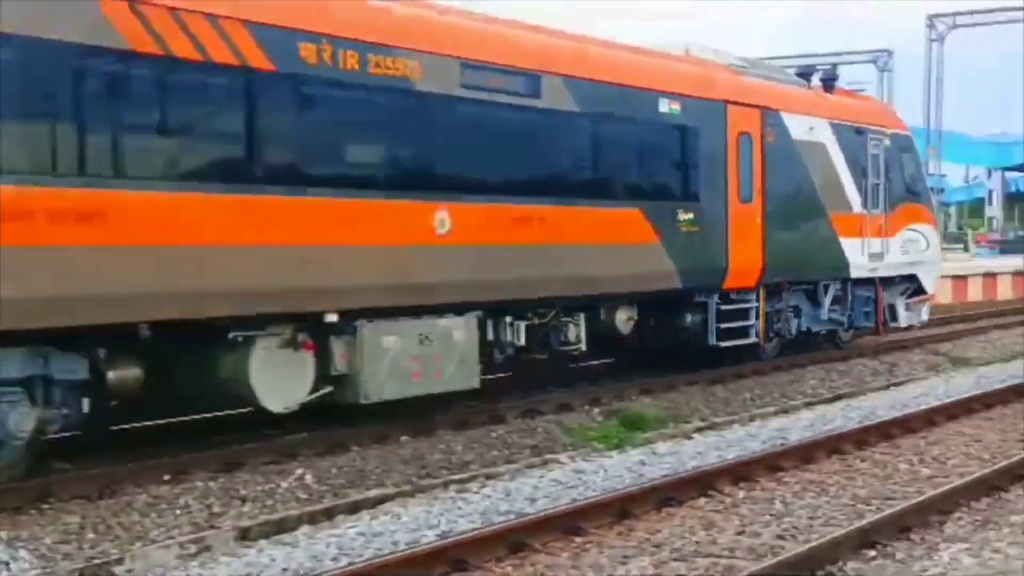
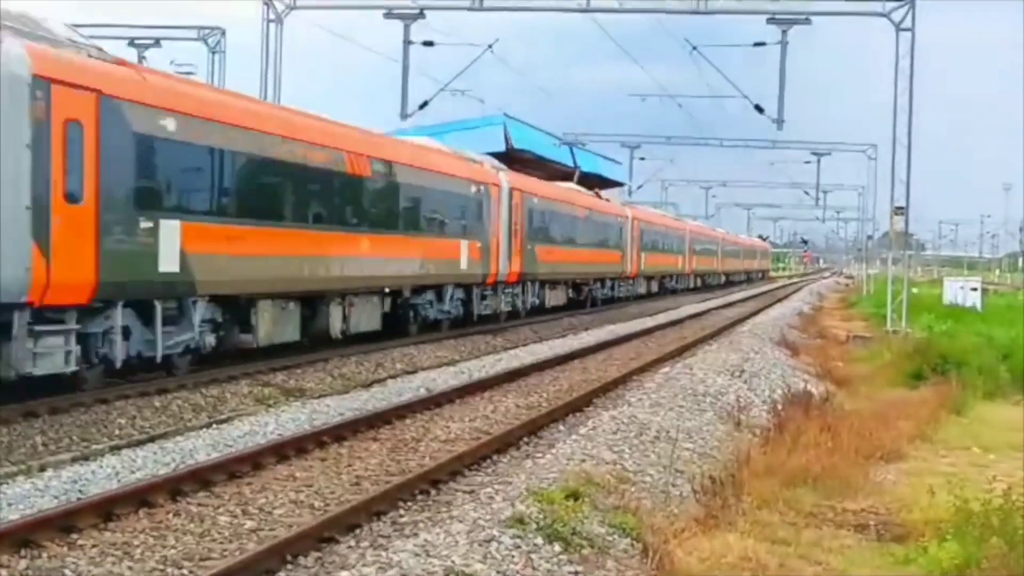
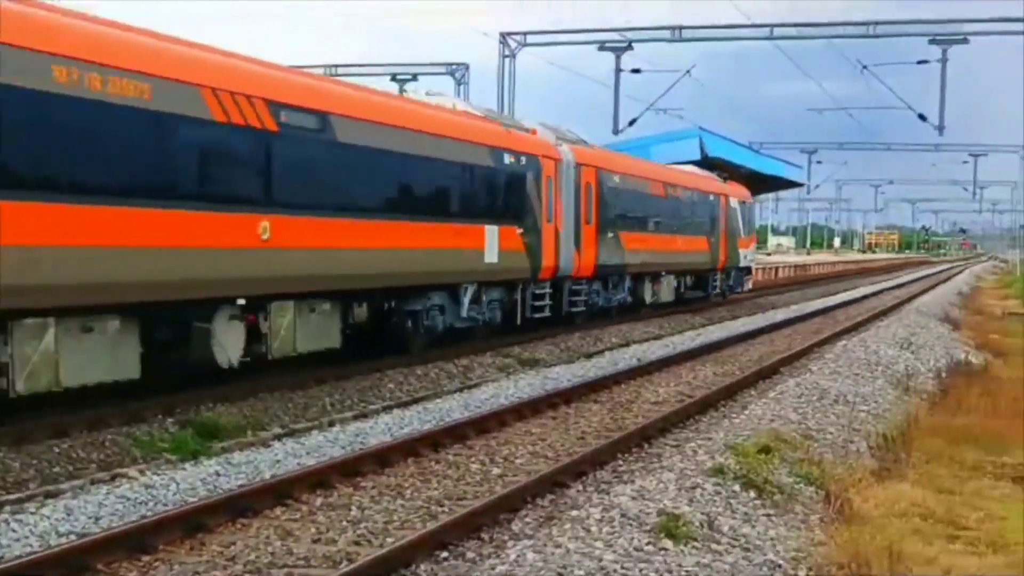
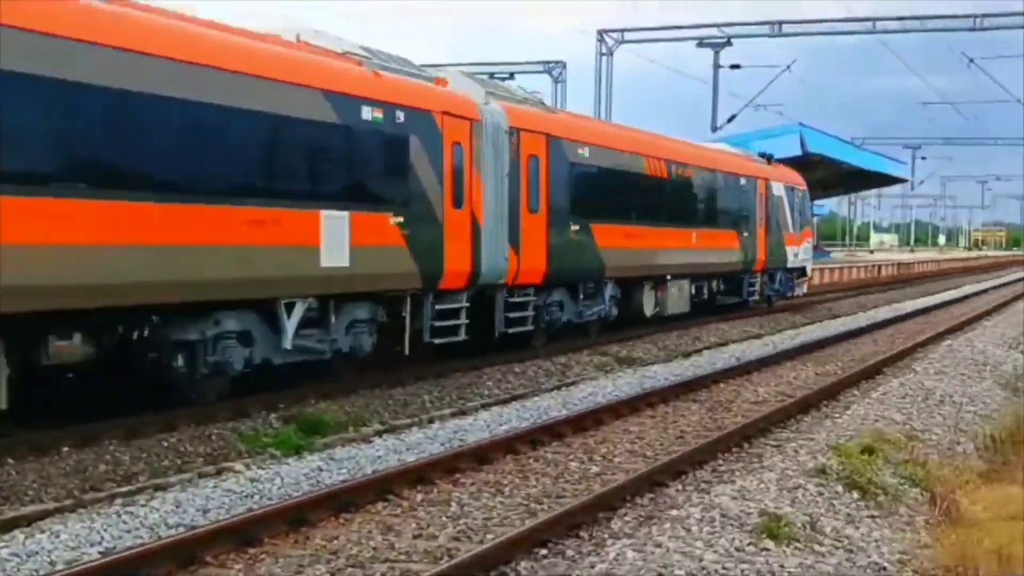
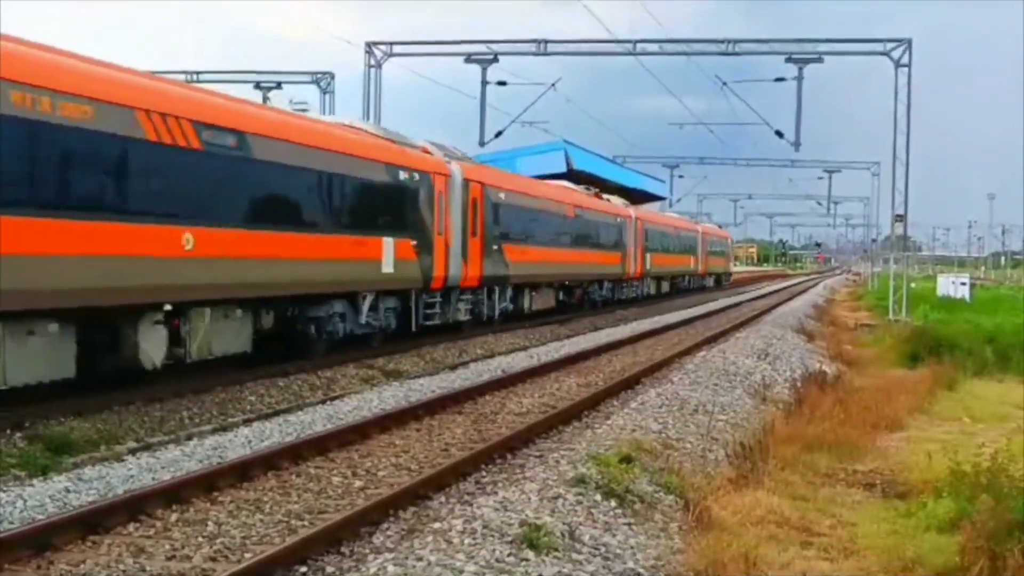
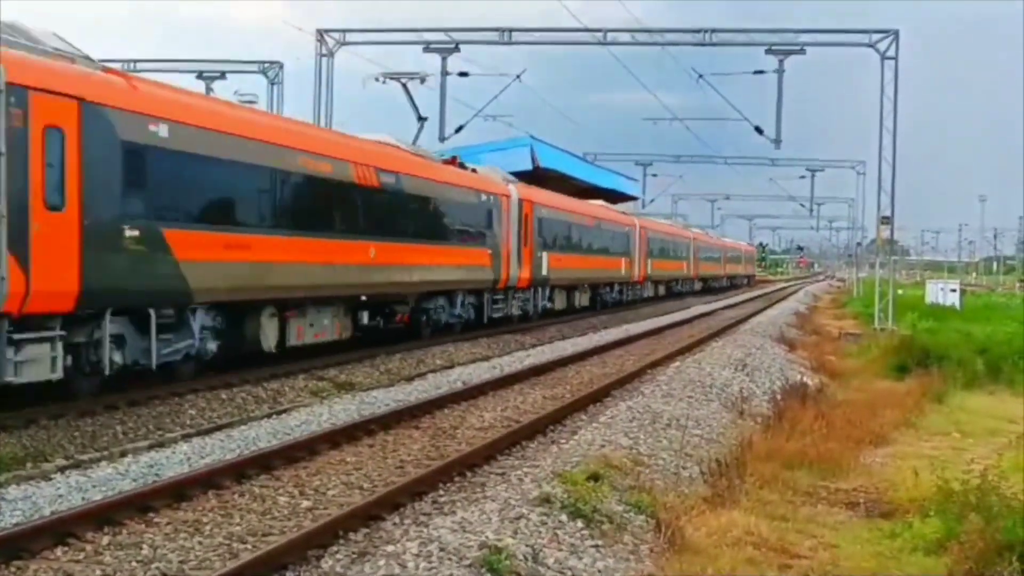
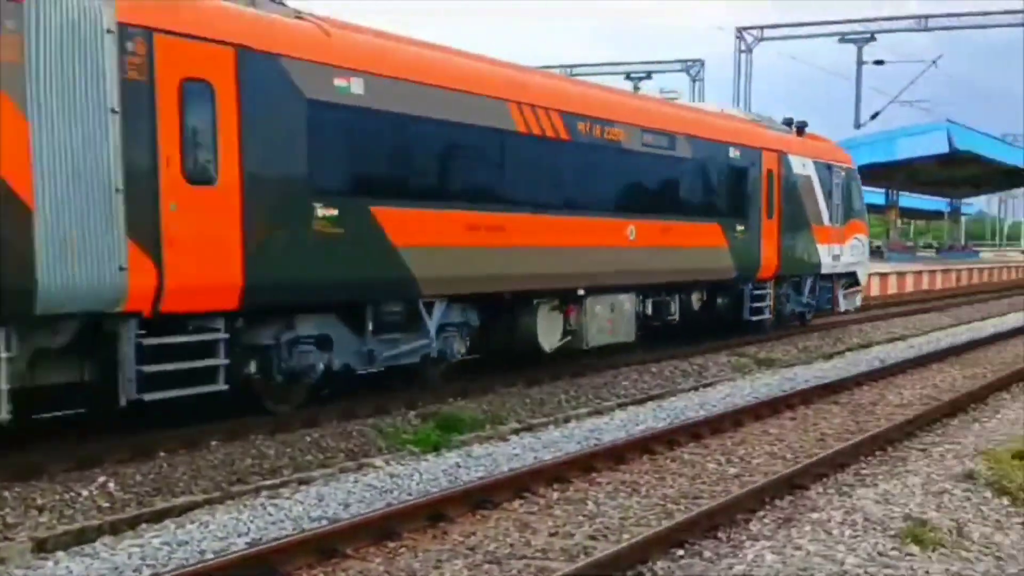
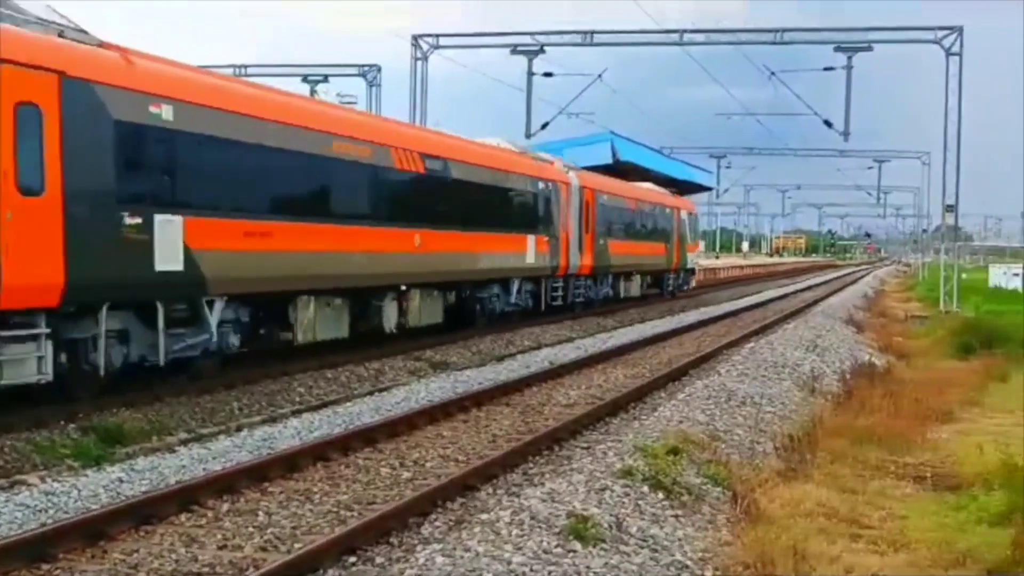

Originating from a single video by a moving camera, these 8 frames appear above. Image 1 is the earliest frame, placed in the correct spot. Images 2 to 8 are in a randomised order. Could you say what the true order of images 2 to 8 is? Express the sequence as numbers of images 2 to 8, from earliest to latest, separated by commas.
7, 4, 3, 8, 5, 6, 2
